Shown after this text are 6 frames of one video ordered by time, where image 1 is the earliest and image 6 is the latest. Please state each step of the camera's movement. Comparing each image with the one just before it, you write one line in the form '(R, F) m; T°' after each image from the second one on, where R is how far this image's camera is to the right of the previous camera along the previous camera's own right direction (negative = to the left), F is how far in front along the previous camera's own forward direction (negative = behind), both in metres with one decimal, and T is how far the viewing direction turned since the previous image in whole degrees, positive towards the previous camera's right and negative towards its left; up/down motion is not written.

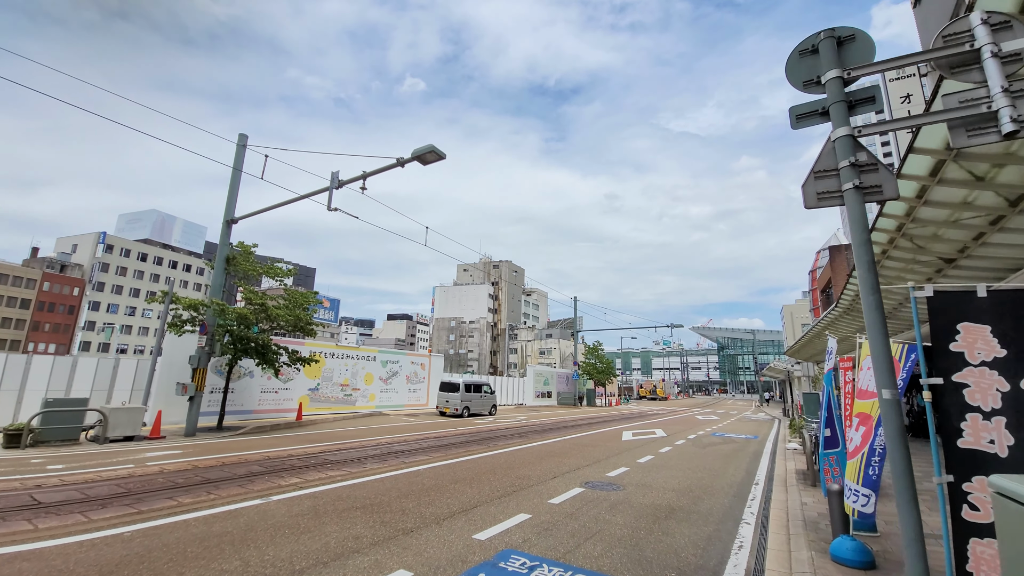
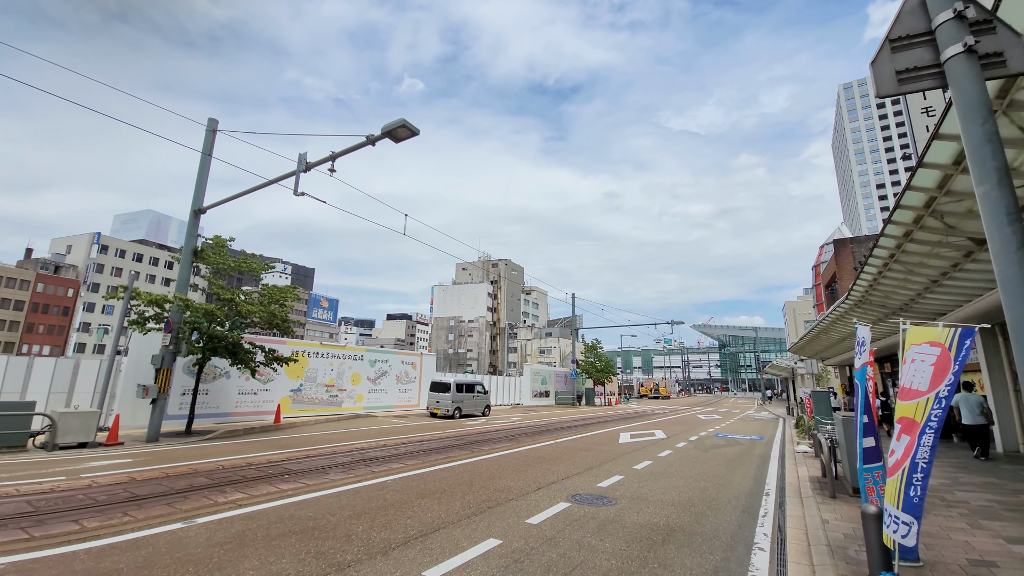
(+0.3, +0.9) m; 0°
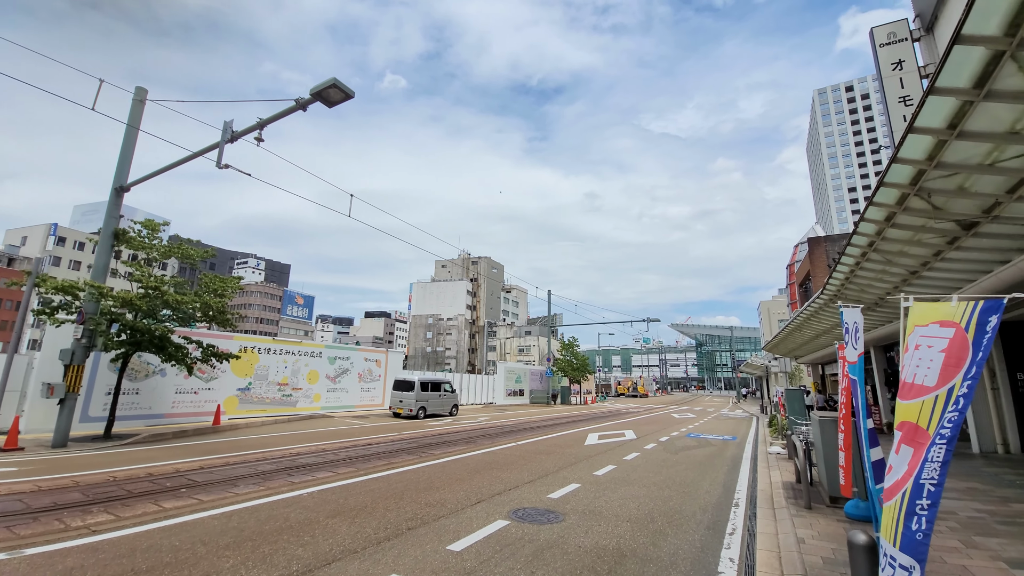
(+0.6, +0.9) m; +2°
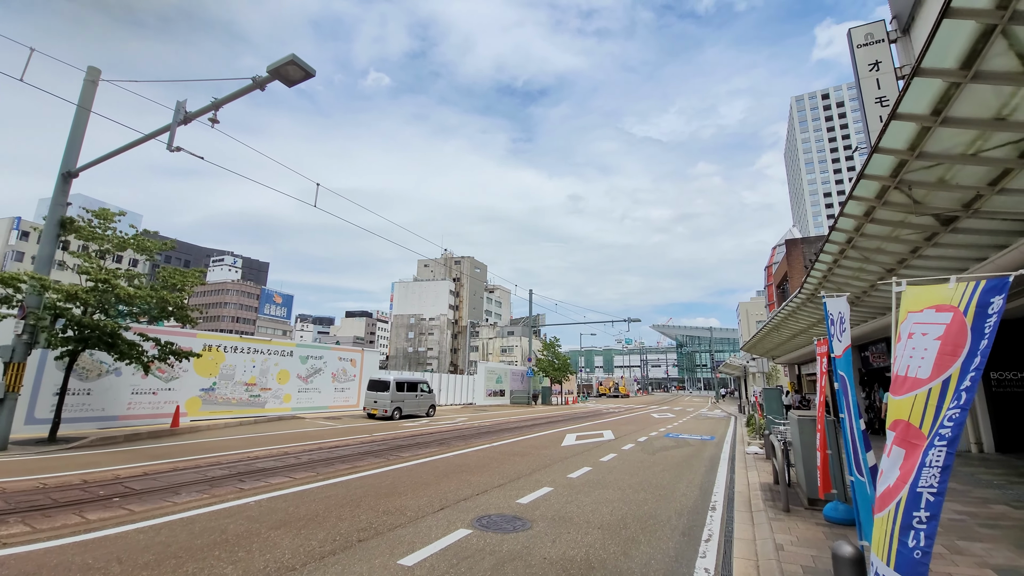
(+0.2, +0.4) m; +2°
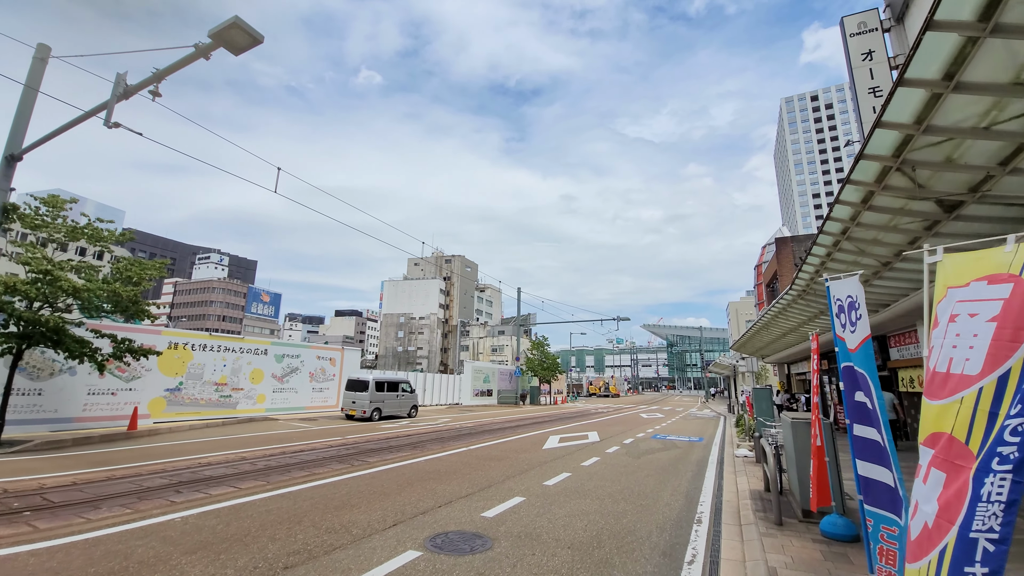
(+0.3, +0.6) m; +1°
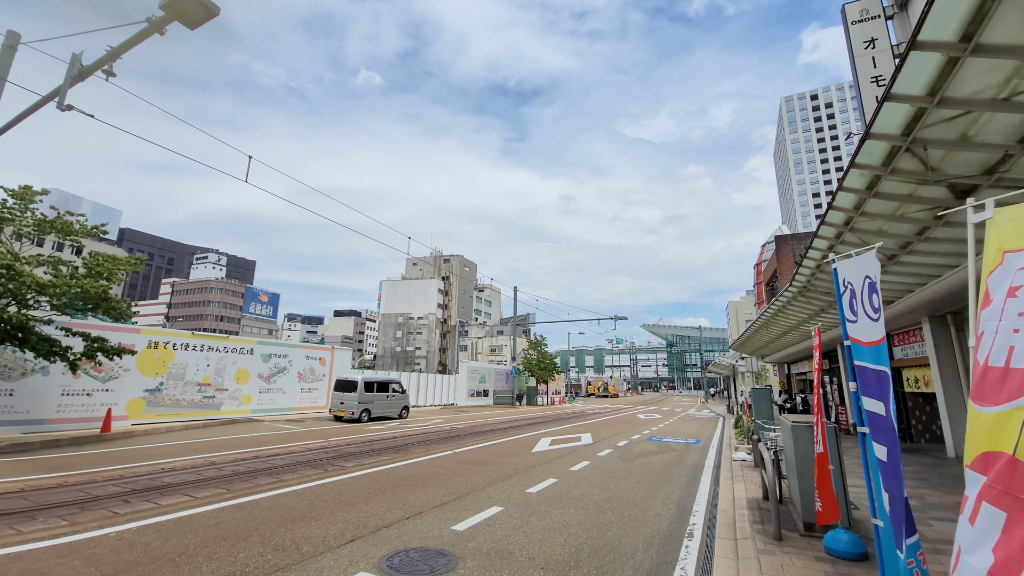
(+0.3, +0.5) m; 0°
